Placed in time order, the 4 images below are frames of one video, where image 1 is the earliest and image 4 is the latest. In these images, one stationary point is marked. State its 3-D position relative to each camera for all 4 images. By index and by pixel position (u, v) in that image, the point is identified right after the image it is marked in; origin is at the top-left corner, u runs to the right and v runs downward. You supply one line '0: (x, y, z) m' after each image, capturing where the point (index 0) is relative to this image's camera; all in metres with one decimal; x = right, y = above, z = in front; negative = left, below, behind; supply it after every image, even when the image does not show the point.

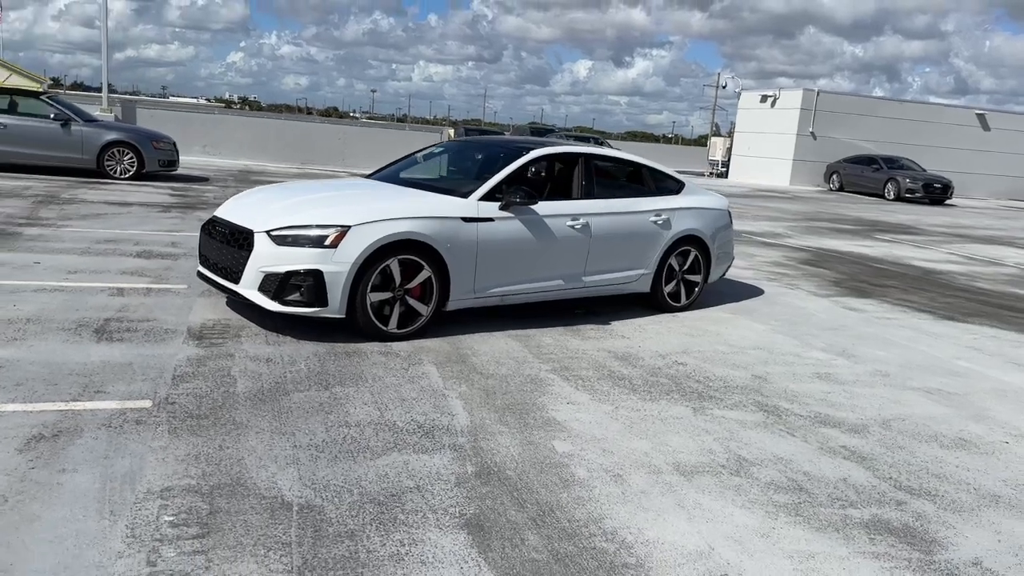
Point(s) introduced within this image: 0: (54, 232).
0: (-5.0, +0.6, +9.1) m
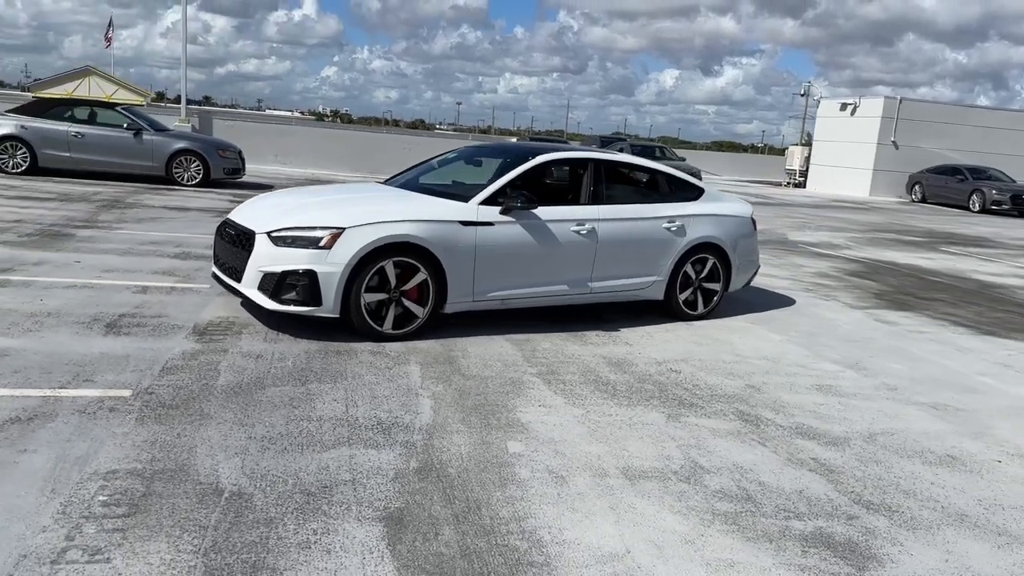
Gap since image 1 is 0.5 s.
0: (-4.7, +0.6, +9.6) m
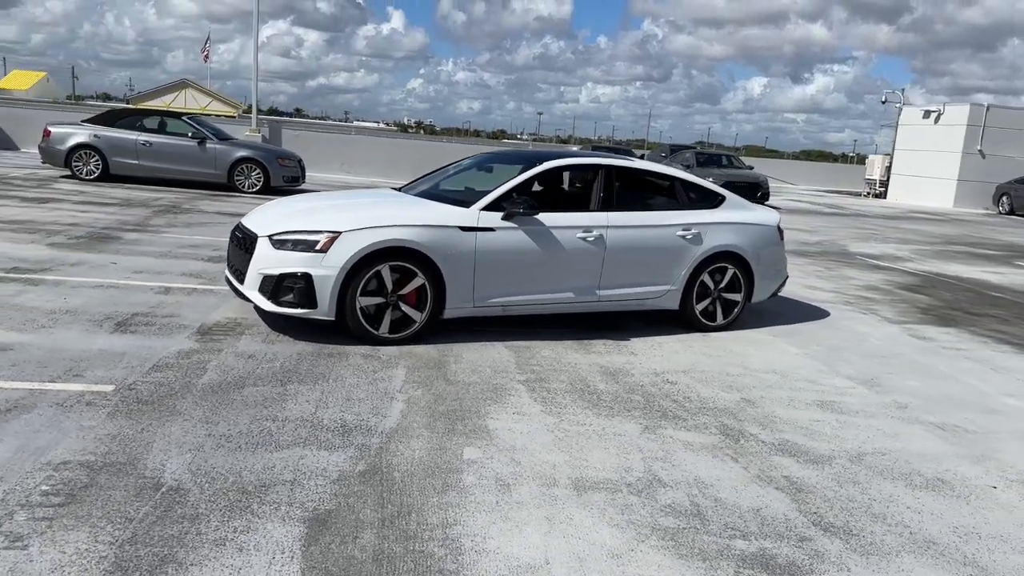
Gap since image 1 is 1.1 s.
0: (-4.4, +0.6, +10.0) m
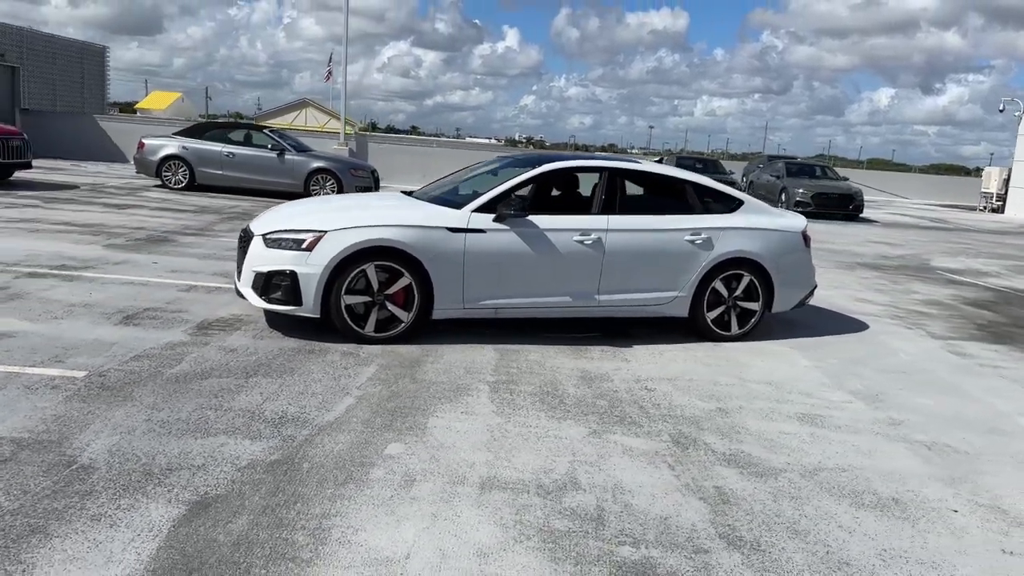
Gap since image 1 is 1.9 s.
0: (-3.9, +0.6, +10.5) m
